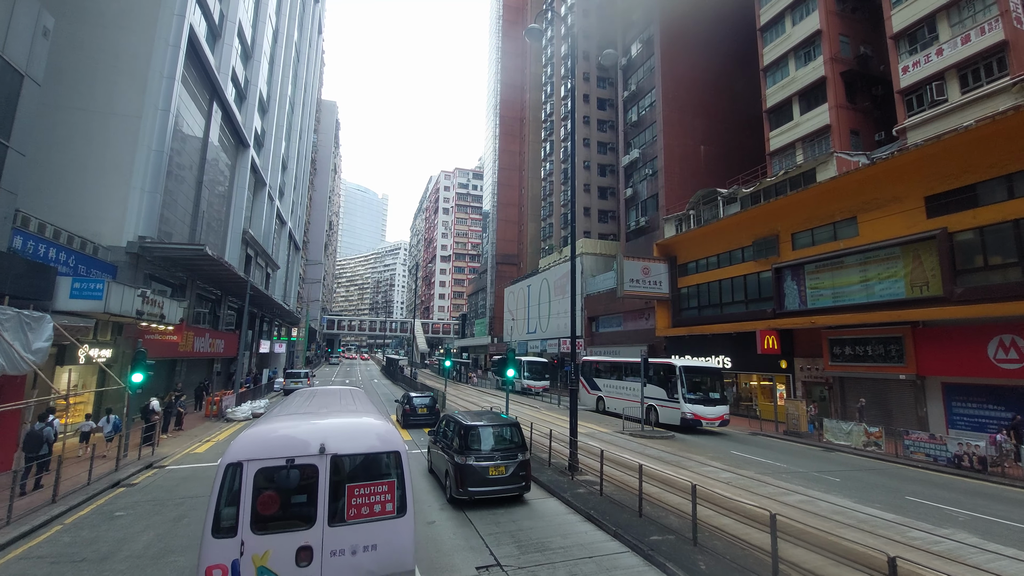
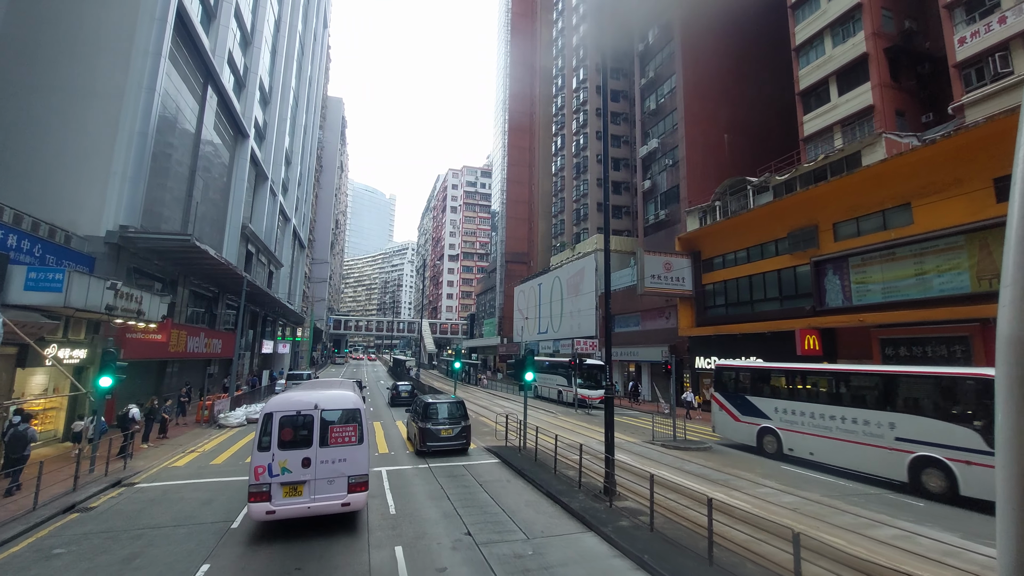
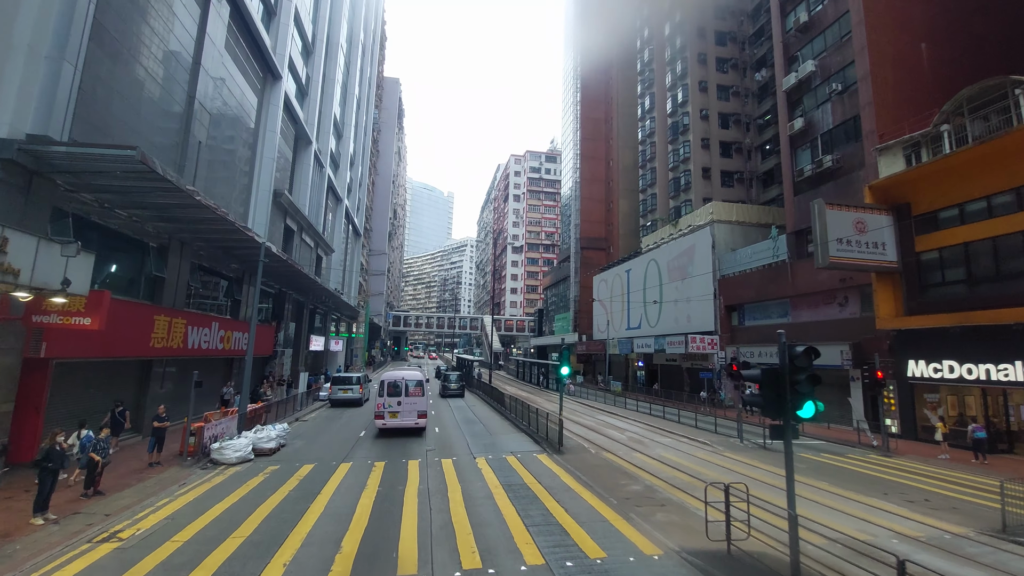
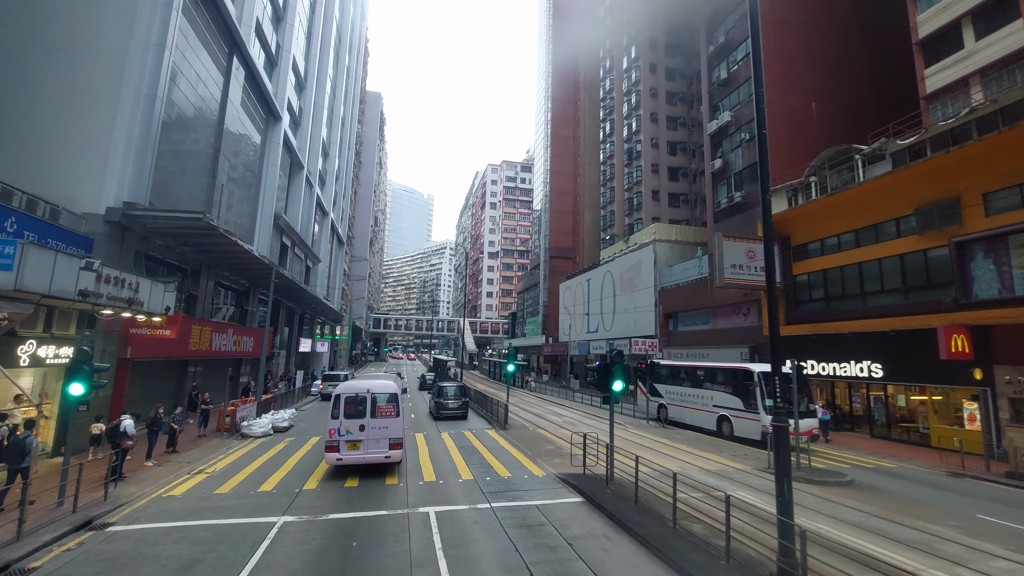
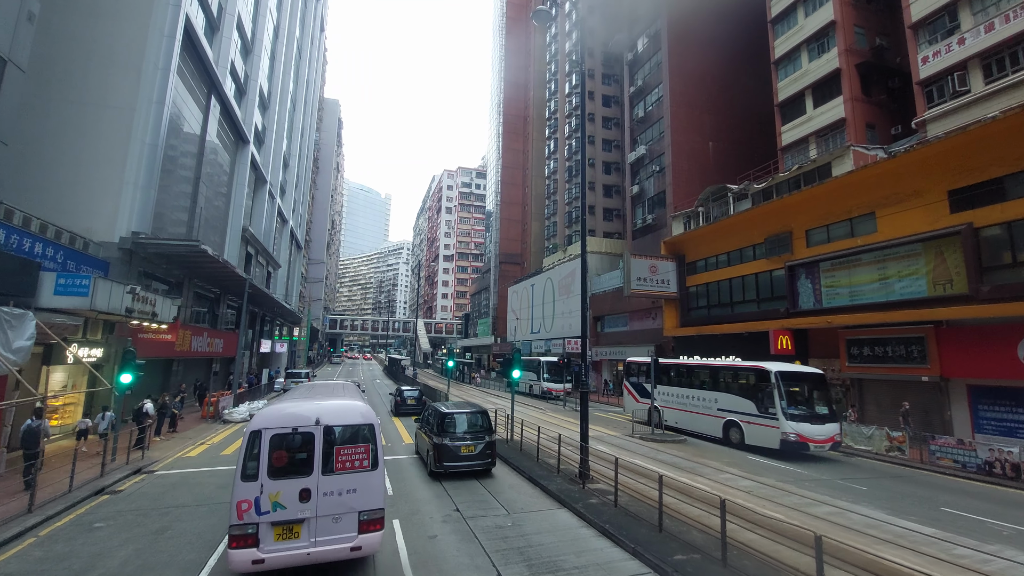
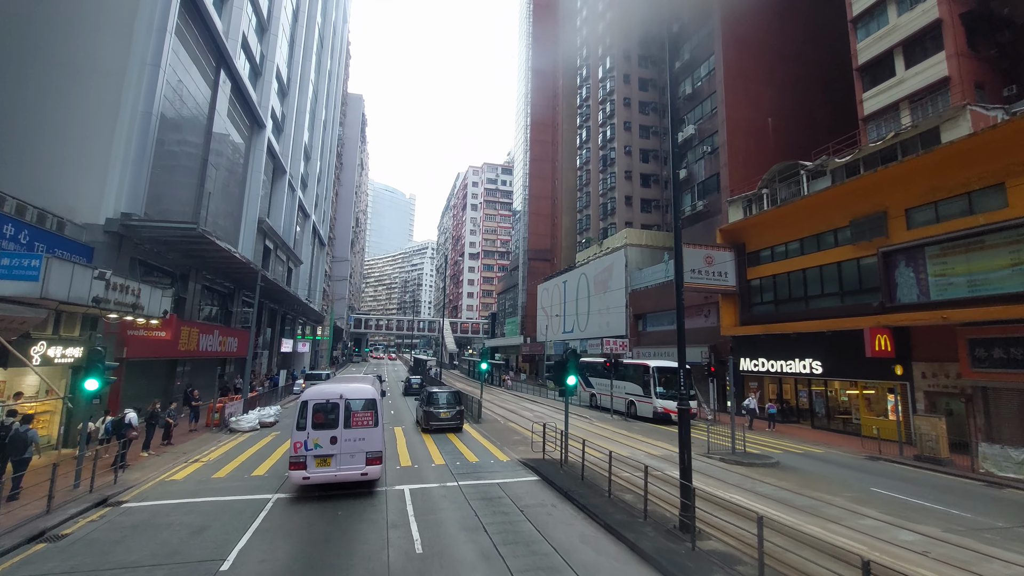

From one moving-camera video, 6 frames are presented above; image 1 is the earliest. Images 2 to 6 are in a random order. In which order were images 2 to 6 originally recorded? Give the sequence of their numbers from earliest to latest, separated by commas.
5, 2, 6, 4, 3
